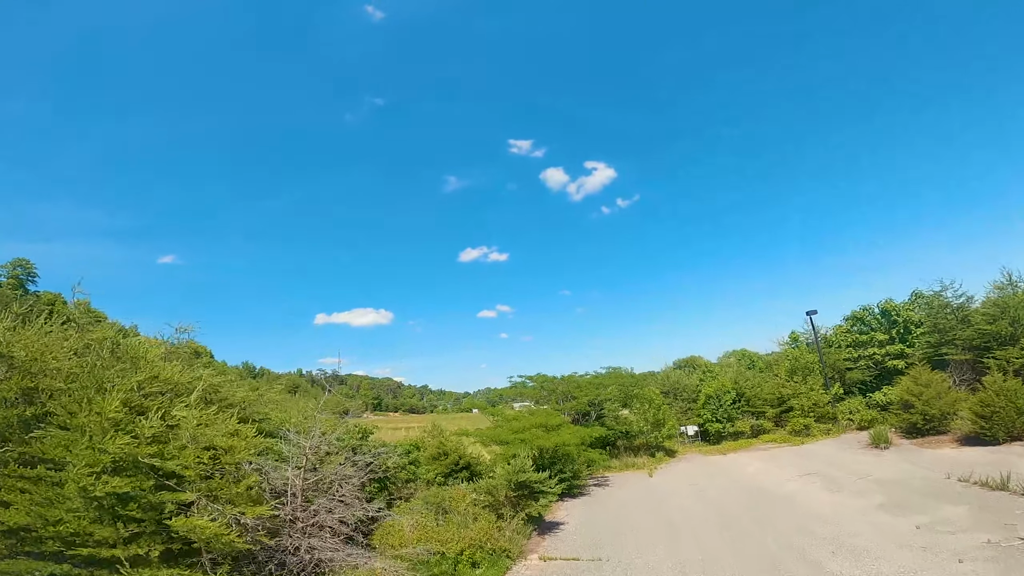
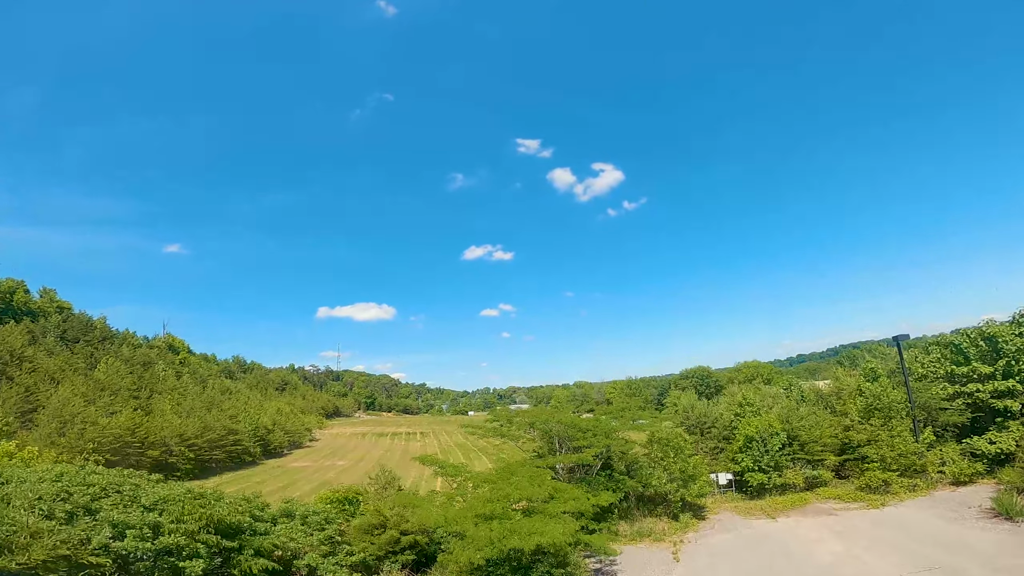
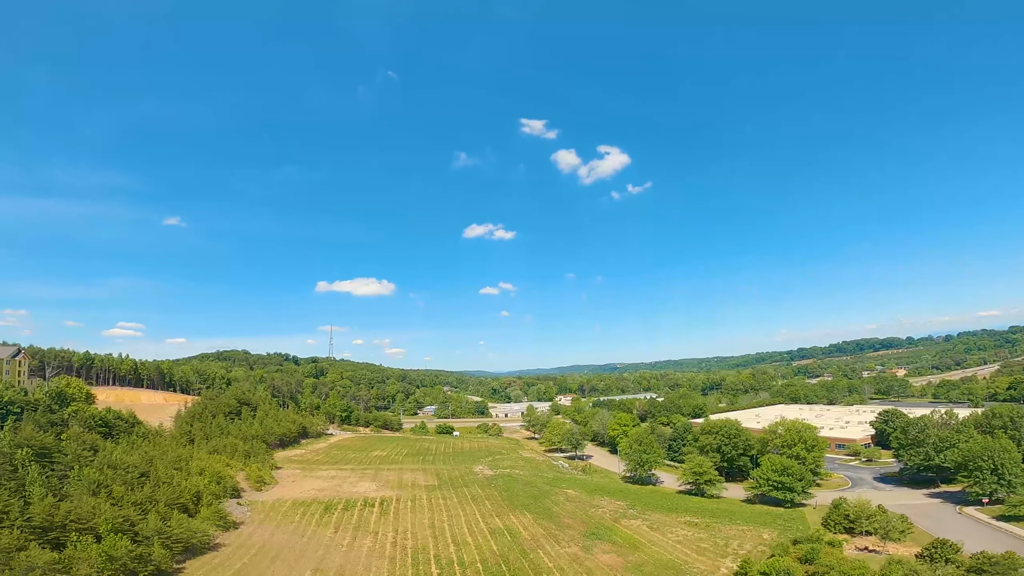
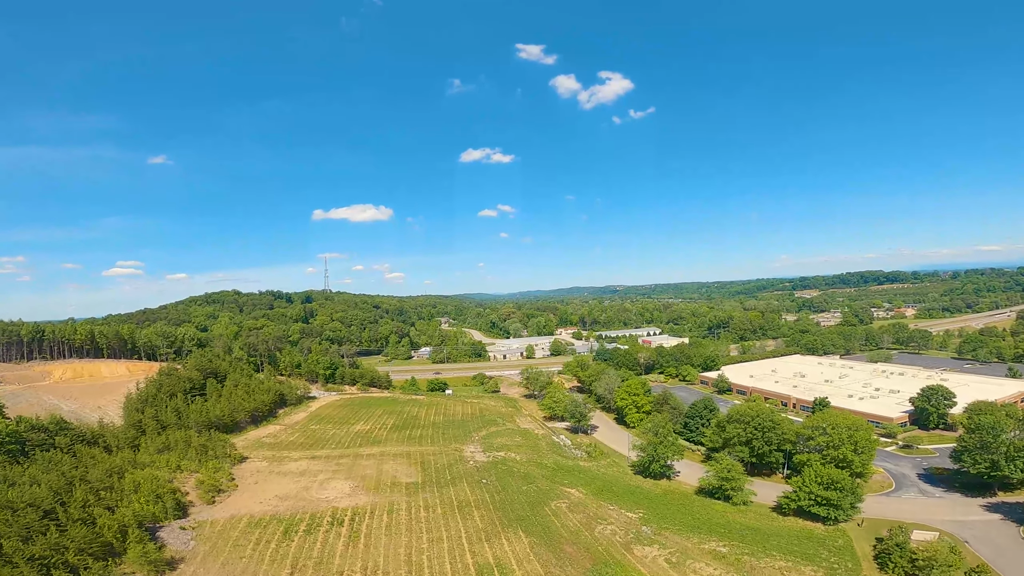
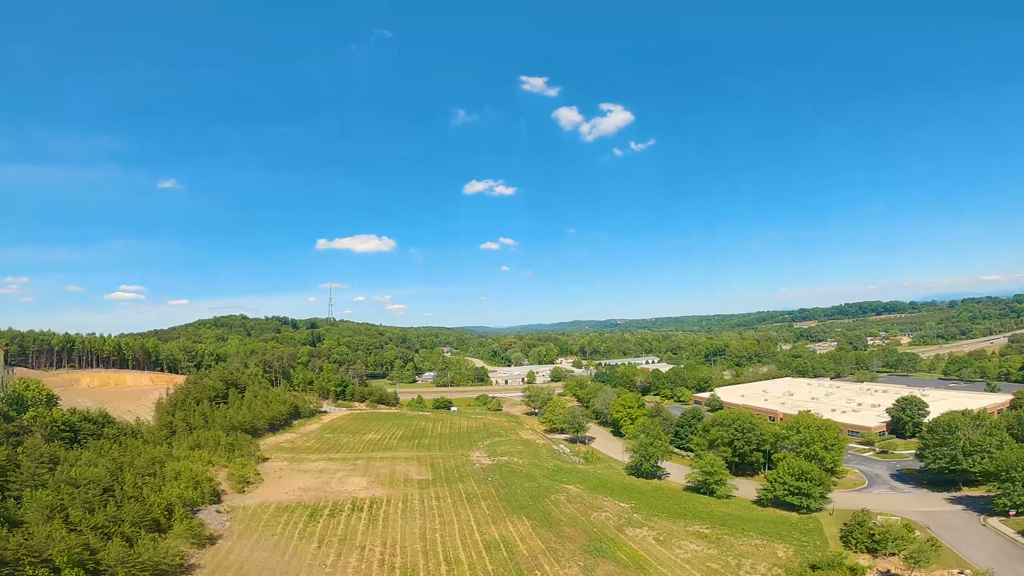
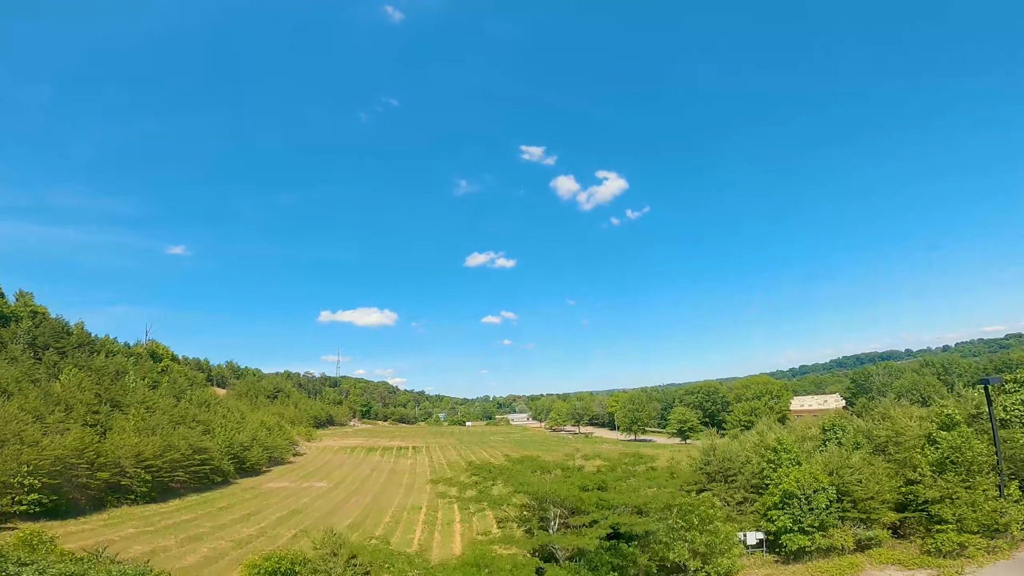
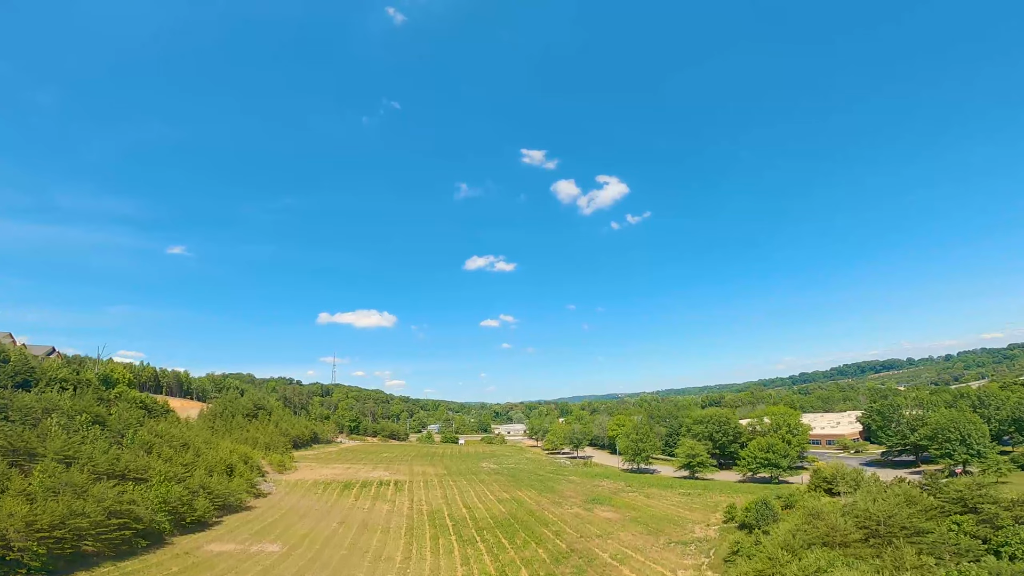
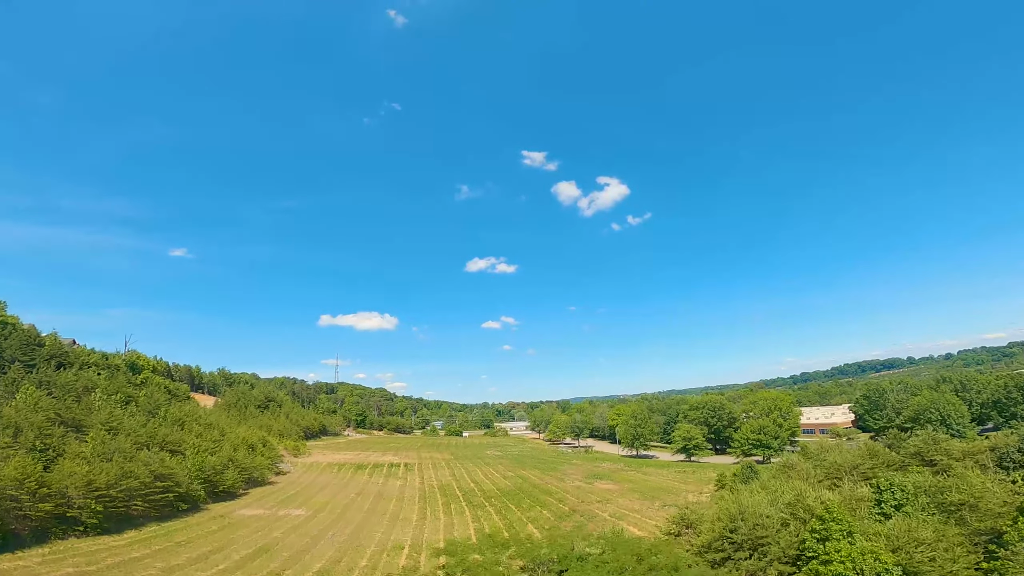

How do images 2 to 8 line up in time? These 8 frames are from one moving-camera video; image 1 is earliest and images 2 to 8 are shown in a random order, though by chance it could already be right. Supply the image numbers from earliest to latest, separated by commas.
2, 6, 8, 7, 3, 5, 4
